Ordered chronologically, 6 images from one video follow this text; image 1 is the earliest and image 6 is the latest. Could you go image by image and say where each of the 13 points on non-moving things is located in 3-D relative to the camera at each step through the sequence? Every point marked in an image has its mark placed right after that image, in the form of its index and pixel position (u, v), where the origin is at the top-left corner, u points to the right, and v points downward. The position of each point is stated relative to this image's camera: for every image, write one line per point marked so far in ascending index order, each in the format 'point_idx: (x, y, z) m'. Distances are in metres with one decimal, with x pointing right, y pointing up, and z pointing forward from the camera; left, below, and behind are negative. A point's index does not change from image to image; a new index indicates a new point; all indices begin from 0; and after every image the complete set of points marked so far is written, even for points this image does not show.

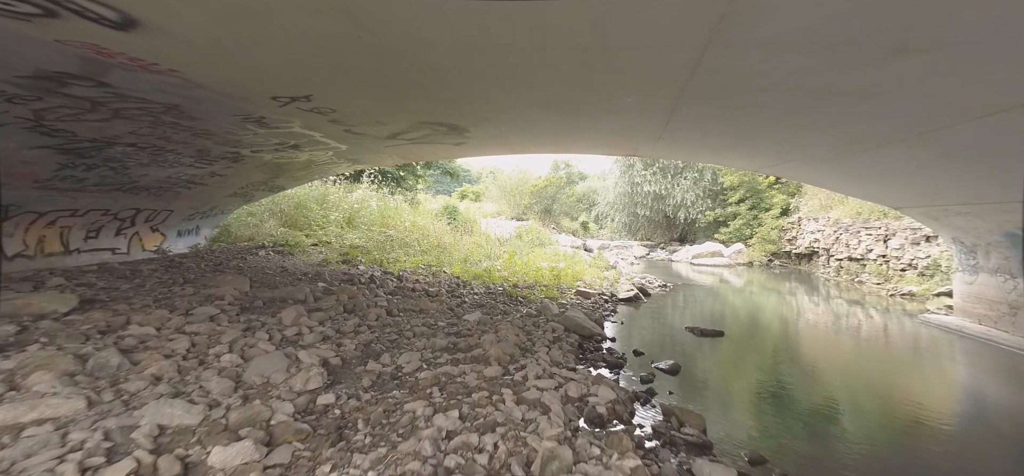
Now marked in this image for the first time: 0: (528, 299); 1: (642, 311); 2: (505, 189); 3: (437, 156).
0: (+0.2, -0.8, +5.0) m
1: (+2.0, -1.1, +5.7) m
2: (-0.3, +2.4, +18.1) m
3: (-1.1, +1.2, +5.4) m
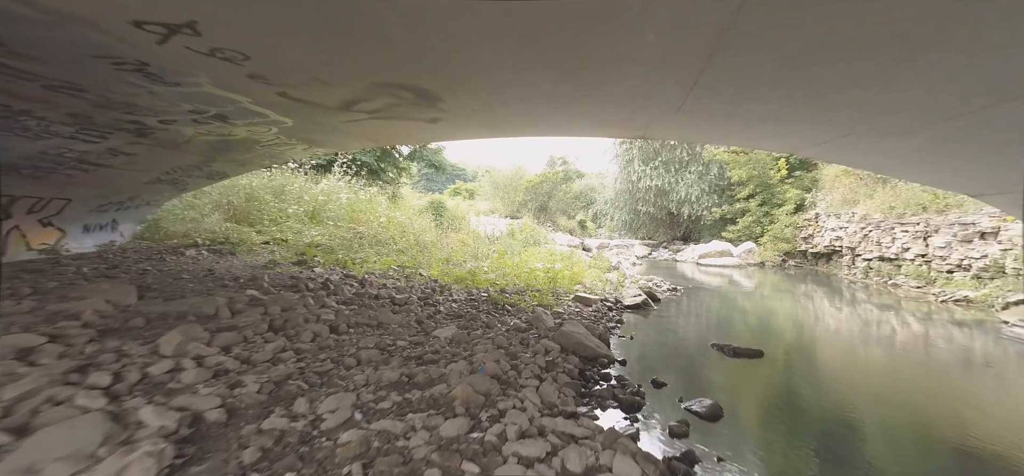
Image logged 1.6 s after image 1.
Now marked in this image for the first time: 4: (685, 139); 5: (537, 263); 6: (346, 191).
0: (+0.1, -0.8, +4.2) m
1: (+1.8, -1.1, +4.9) m
2: (-0.6, +2.4, +17.3) m
3: (-1.3, +1.3, +4.6) m
4: (+2.0, +1.2, +4.3) m
5: (+0.5, -0.5, +6.8) m
6: (-2.8, +0.8, +6.3) m
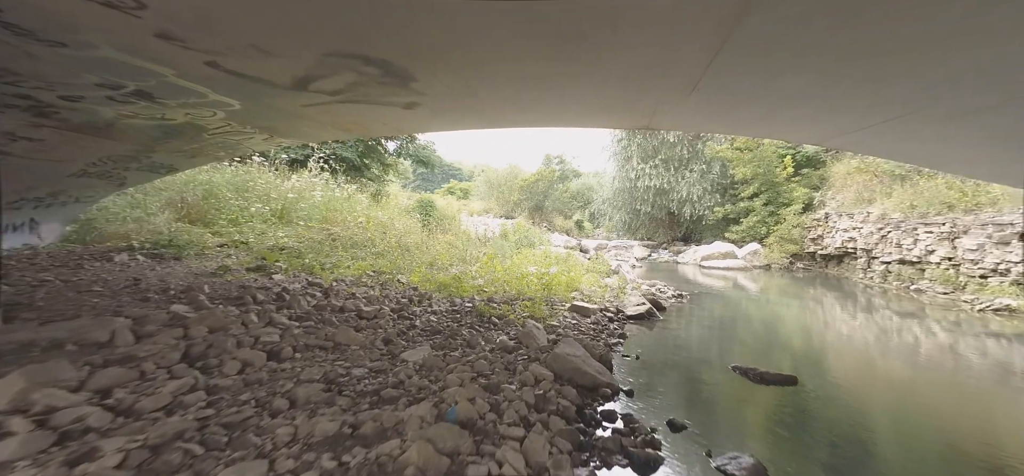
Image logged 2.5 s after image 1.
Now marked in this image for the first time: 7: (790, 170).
0: (-0.1, -0.8, +3.7) m
1: (+1.7, -1.1, +4.4) m
2: (-0.8, +2.4, +16.8) m
3: (-1.4, +1.2, +4.1) m
4: (+1.9, +1.1, +3.8) m
5: (+0.3, -0.5, +6.3) m
6: (-2.9, +0.7, +5.7) m
7: (+7.4, +1.8, +10.0) m
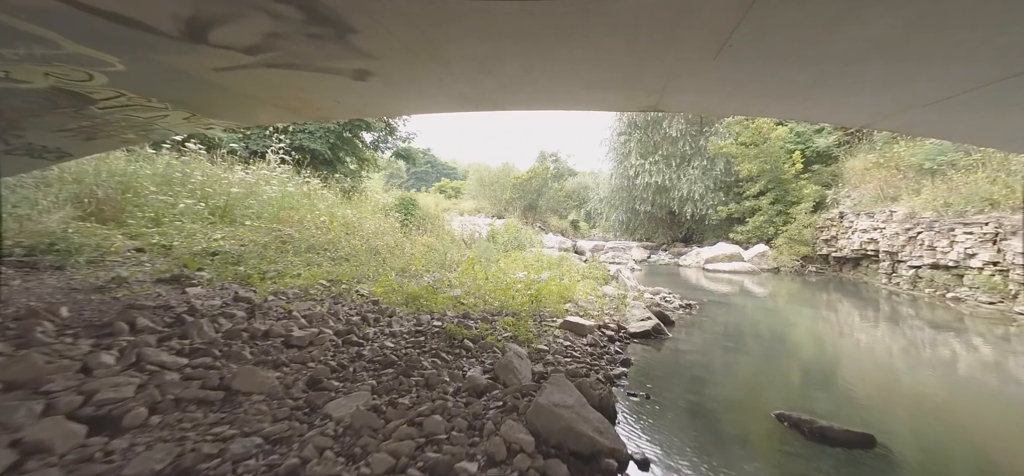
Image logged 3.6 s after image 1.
0: (-0.2, -0.8, +3.0) m
1: (+1.5, -1.2, +3.7) m
2: (-1.2, +2.4, +16.1) m
3: (-1.6, +1.2, +3.4) m
4: (+1.7, +1.1, +3.1) m
5: (+0.1, -0.5, +5.5) m
6: (-3.1, +0.7, +5.0) m
7: (+7.2, +1.8, +9.3) m
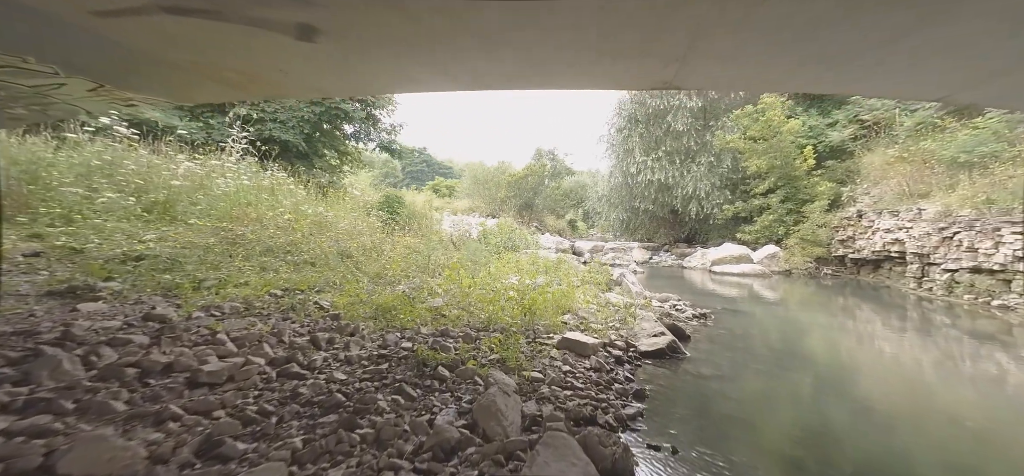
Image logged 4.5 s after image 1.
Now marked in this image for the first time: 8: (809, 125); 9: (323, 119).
0: (-0.3, -0.9, +2.4) m
1: (+1.4, -1.2, +3.1) m
2: (-1.4, +2.4, +15.4) m
3: (-1.6, +1.2, +2.7) m
4: (+1.6, +1.1, +2.5) m
5: (0.0, -0.5, +4.9) m
6: (-3.2, +0.7, +4.3) m
7: (+7.0, +1.8, +8.8) m
8: (+7.4, +2.8, +9.3) m
9: (-3.4, +2.2, +6.8) m
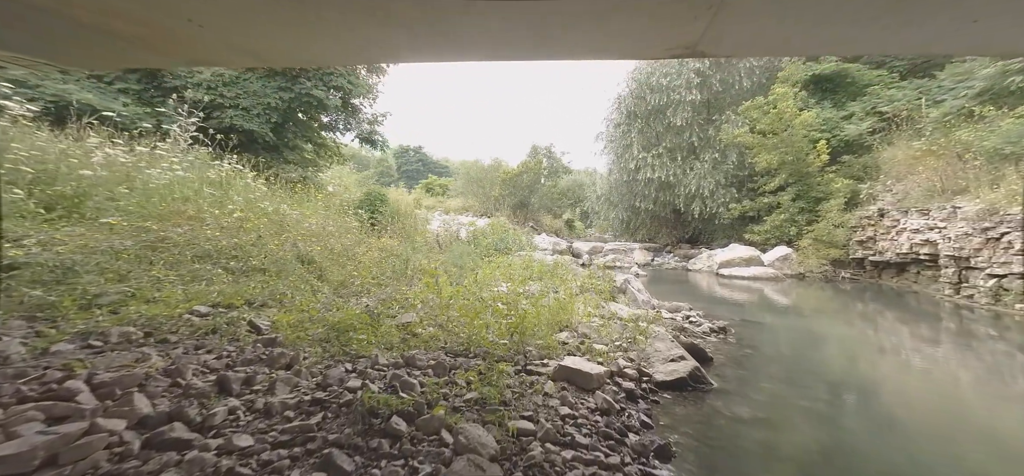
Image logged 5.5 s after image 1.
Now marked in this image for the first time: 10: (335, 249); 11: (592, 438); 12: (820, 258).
0: (-0.4, -0.9, +1.7) m
1: (+1.3, -1.2, +2.5) m
2: (-1.6, +2.3, +14.8) m
3: (-1.7, +1.2, +2.1) m
4: (+1.5, +1.1, +1.9) m
5: (-0.1, -0.5, +4.3) m
6: (-3.3, +0.7, +3.6) m
7: (+6.9, +1.8, +8.2) m
8: (+7.3, +2.8, +8.8) m
9: (-3.6, +2.1, +6.1) m
10: (-2.0, -0.1, +4.2) m
11: (+0.4, -1.0, +2.0) m
12: (+6.3, -0.4, +7.6) m
